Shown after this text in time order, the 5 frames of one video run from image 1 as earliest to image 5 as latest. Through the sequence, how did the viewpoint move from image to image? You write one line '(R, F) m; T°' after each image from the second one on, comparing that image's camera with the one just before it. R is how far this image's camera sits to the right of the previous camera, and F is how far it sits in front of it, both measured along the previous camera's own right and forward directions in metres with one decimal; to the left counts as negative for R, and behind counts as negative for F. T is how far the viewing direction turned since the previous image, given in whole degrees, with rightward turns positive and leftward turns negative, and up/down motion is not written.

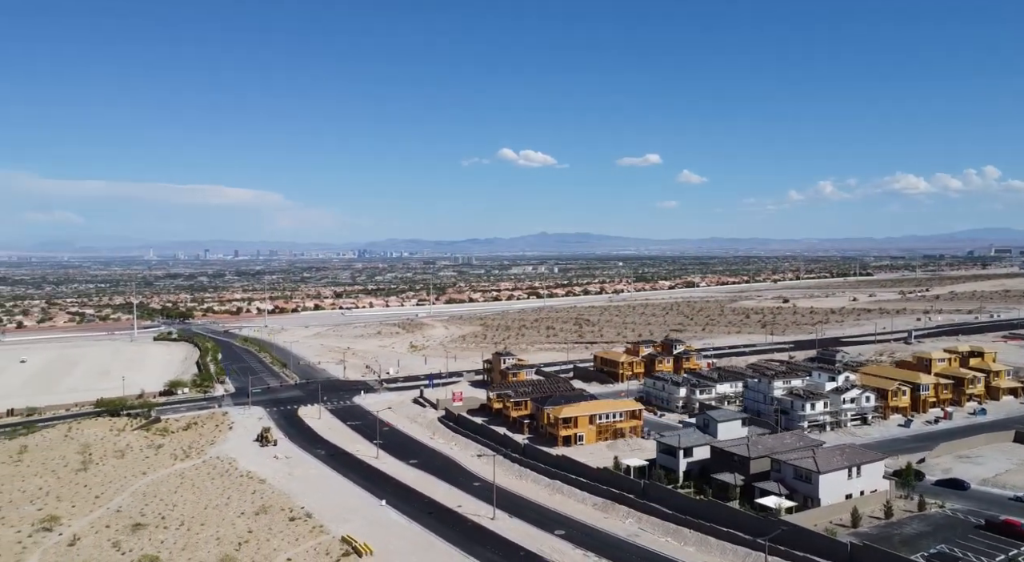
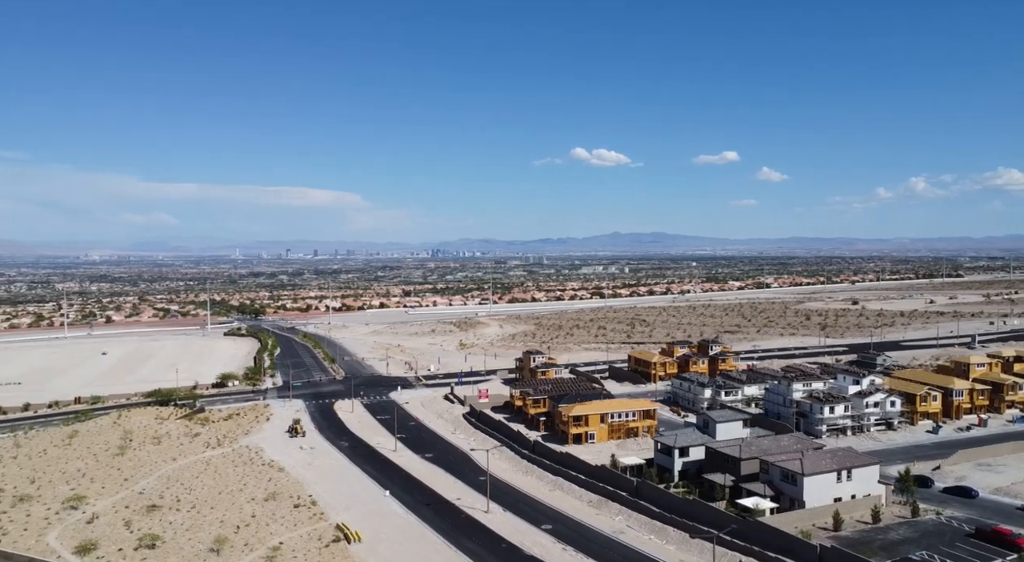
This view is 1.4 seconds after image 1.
(+3.6, -0.7) m; -6°
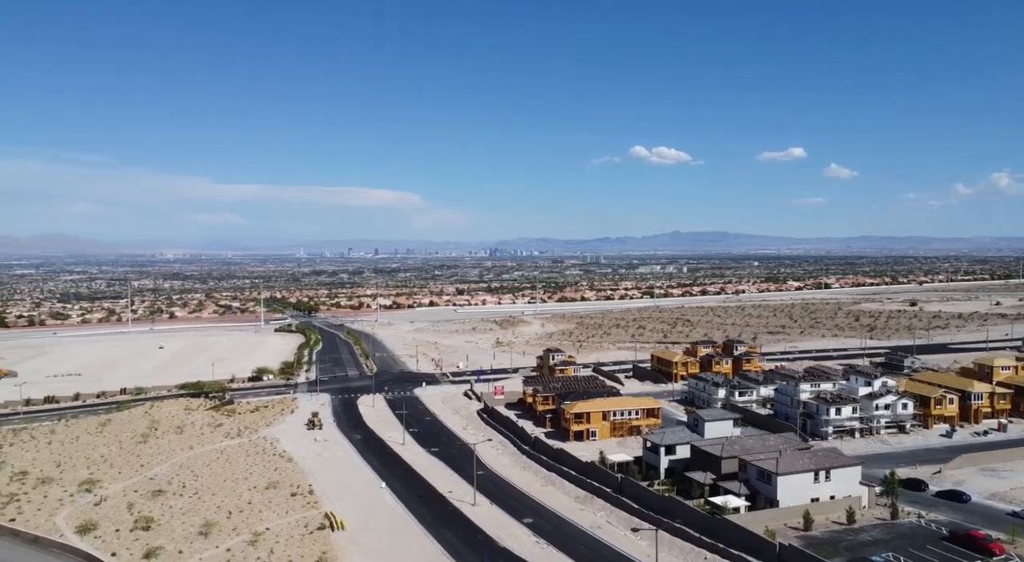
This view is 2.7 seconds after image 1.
(+3.5, -0.6) m; -5°
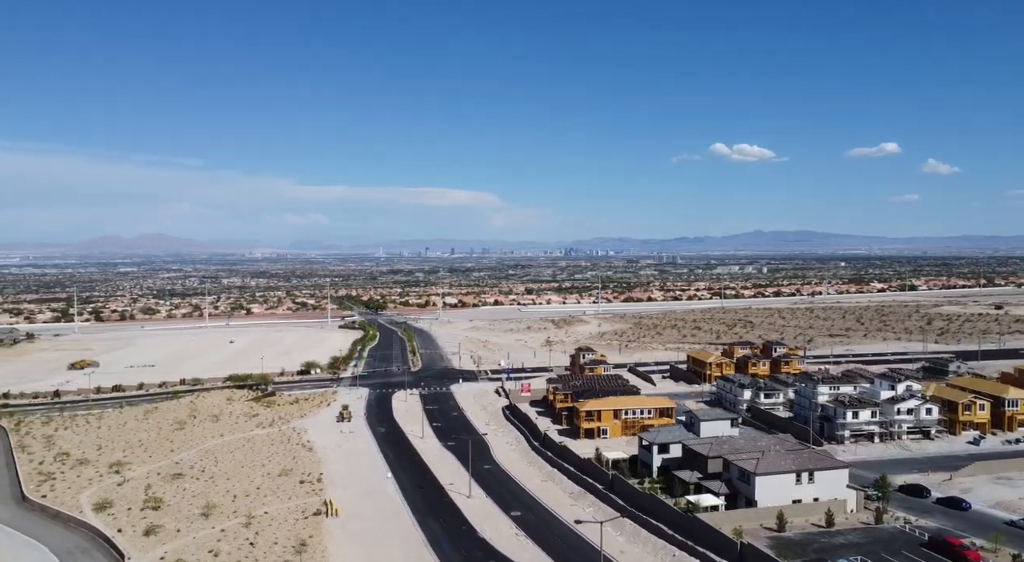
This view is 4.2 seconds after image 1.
(+4.0, -0.6) m; -6°
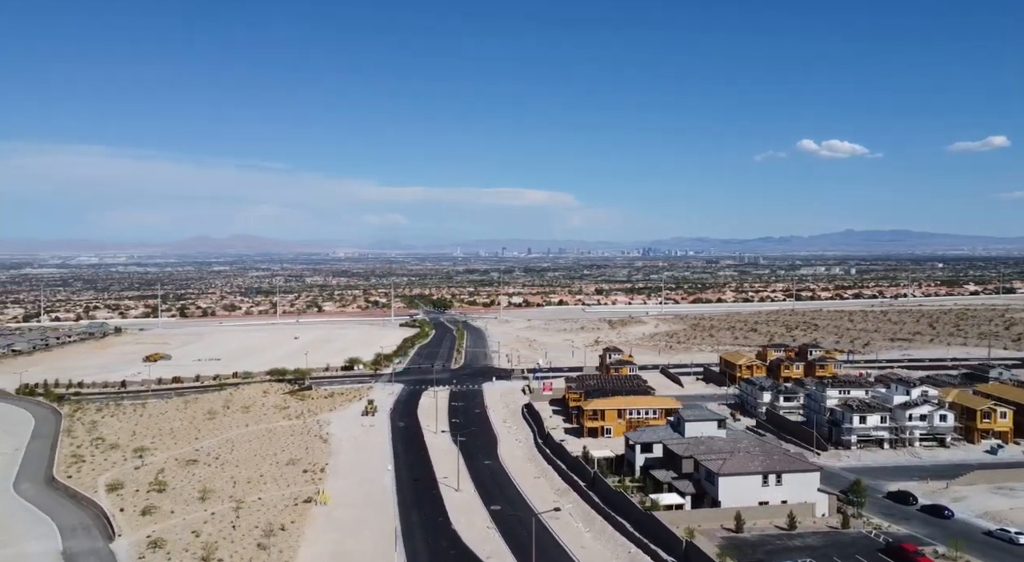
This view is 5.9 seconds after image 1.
(+4.6, -0.6) m; -6°
